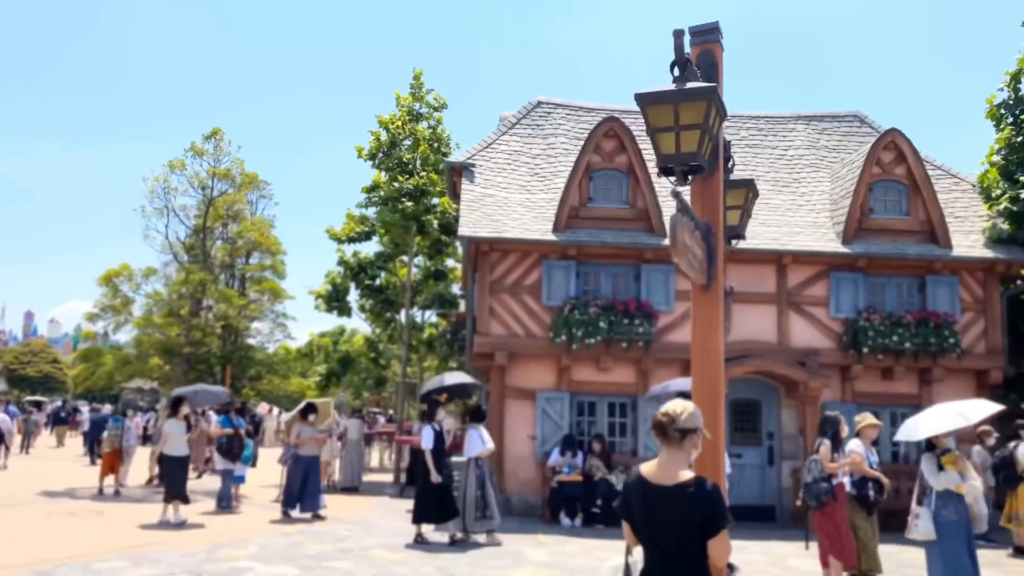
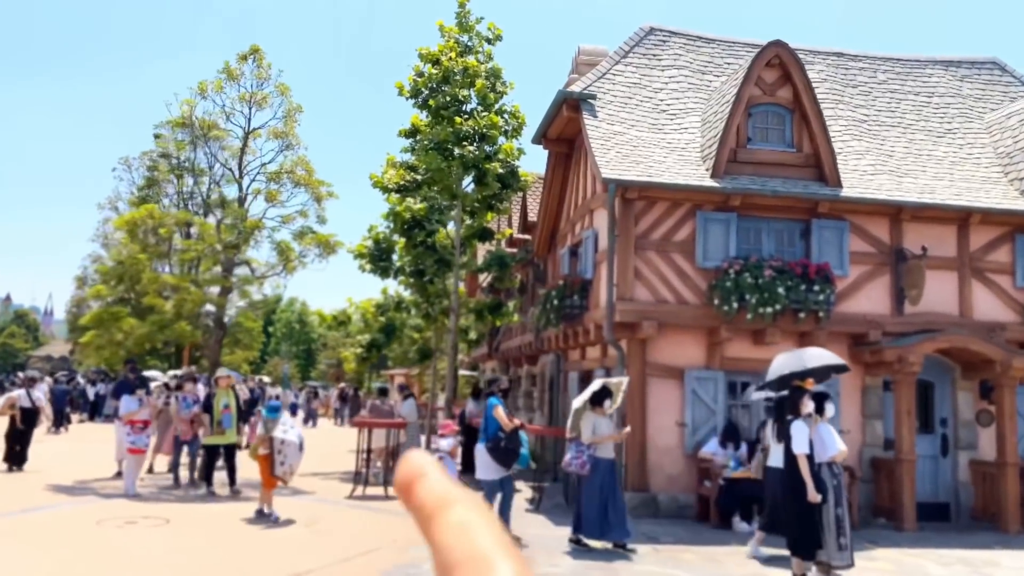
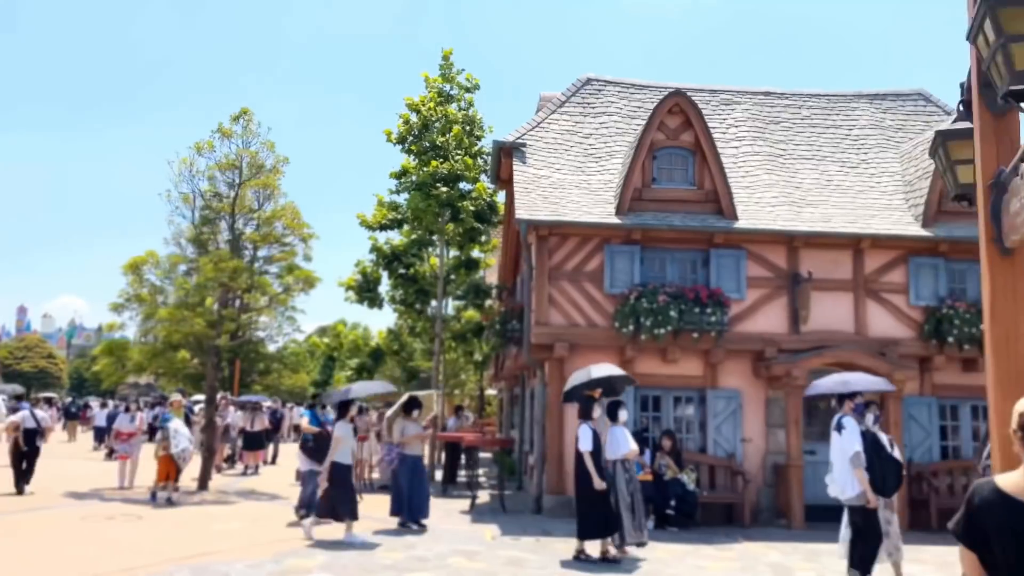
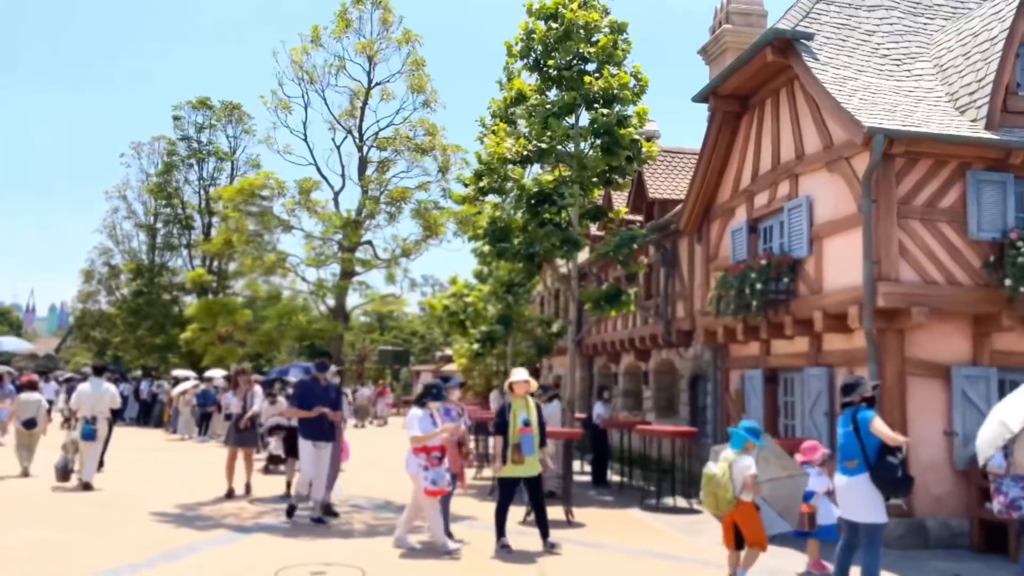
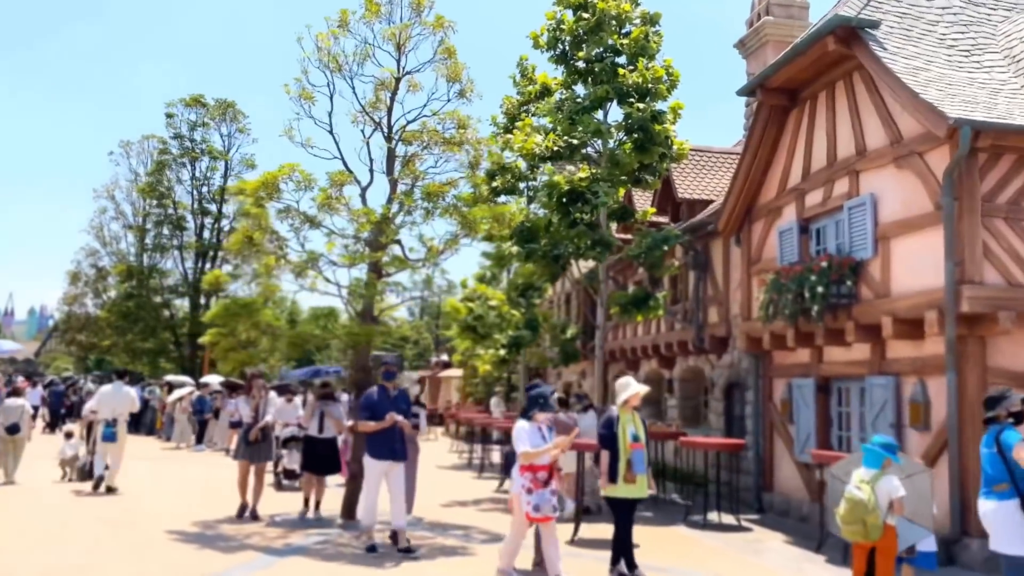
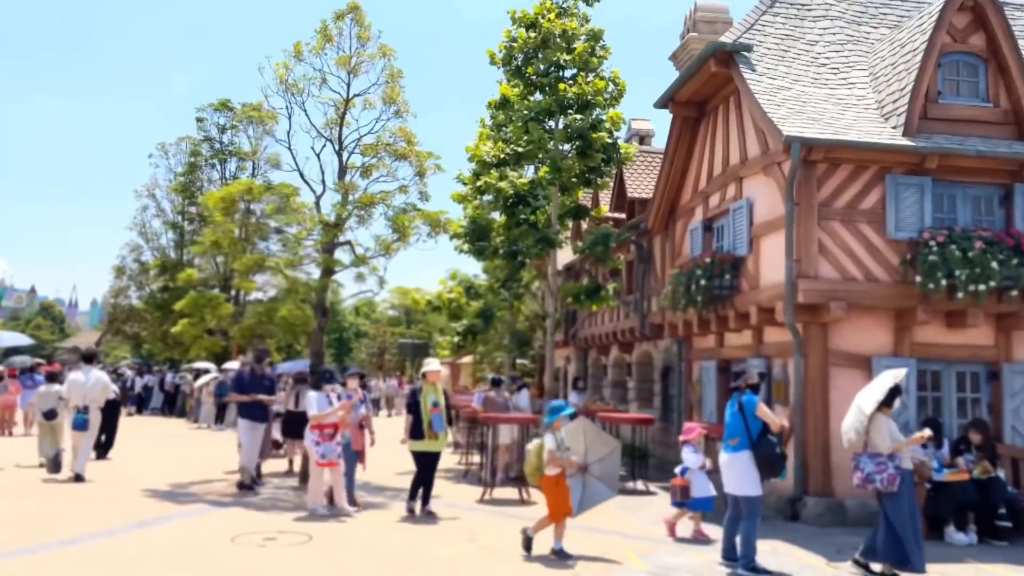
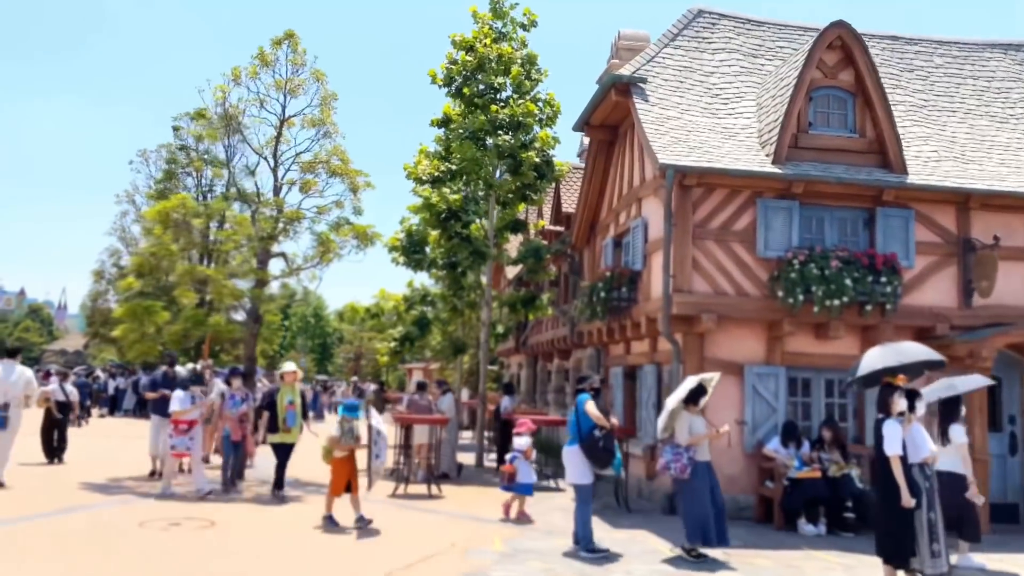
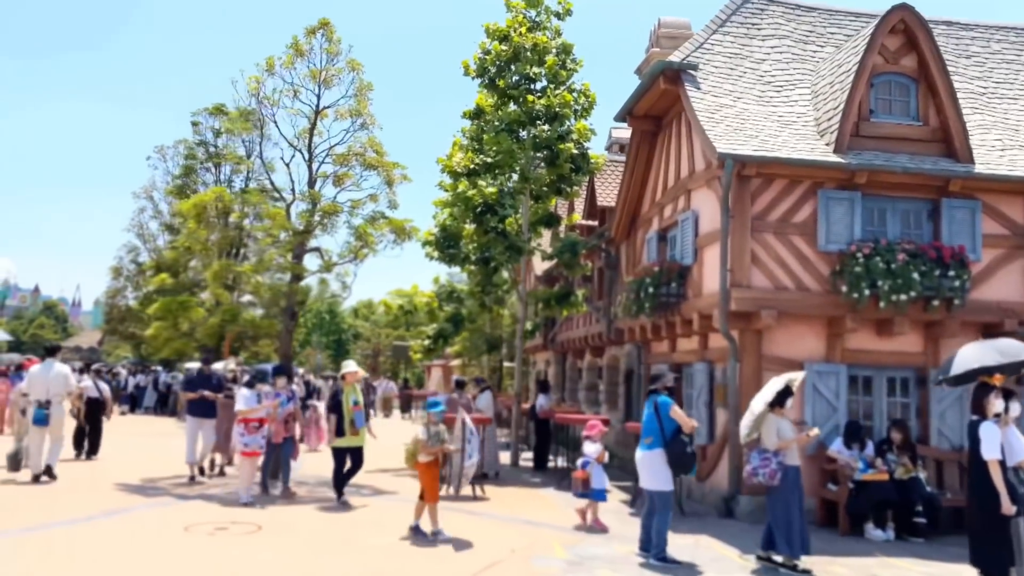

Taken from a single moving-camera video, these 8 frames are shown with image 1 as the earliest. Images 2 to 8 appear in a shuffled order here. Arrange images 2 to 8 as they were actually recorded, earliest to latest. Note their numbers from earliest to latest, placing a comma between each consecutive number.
3, 2, 7, 8, 6, 4, 5
